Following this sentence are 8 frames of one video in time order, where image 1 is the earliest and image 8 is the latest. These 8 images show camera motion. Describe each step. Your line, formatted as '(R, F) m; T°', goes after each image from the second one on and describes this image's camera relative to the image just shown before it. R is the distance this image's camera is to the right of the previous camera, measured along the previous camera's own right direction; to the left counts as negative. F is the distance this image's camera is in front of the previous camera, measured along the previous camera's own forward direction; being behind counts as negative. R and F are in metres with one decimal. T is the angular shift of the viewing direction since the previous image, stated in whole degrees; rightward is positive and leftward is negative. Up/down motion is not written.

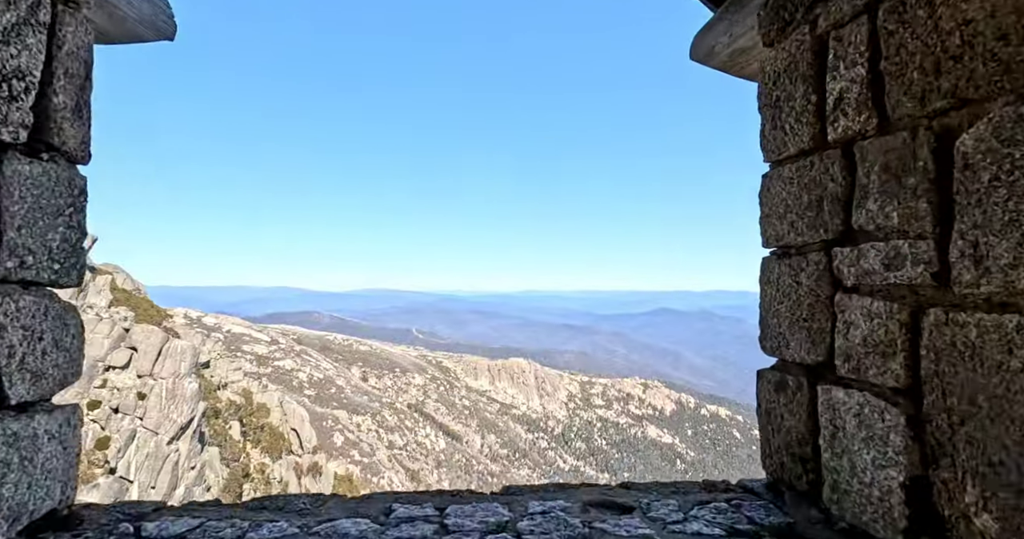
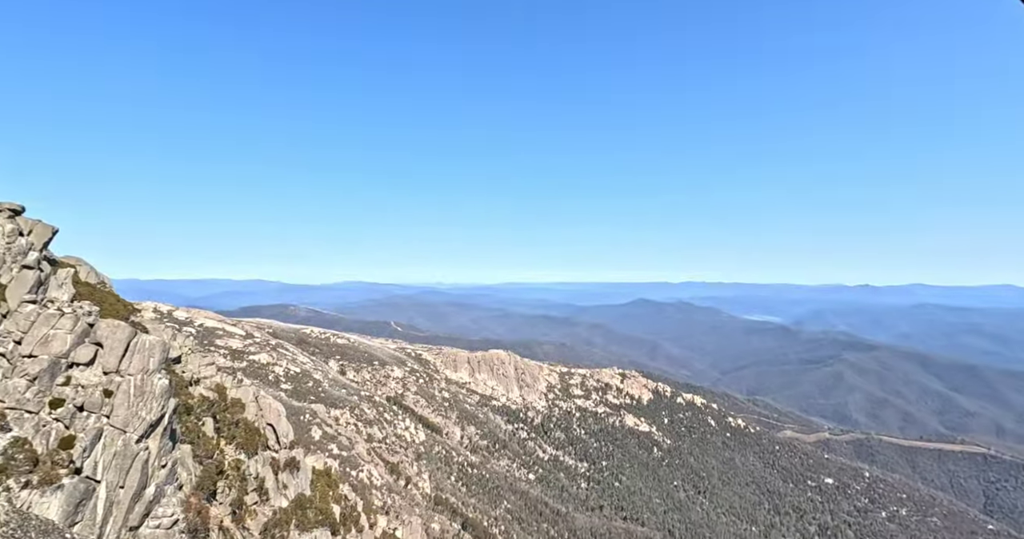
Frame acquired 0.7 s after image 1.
(-0.2, +2.0) m; +2°
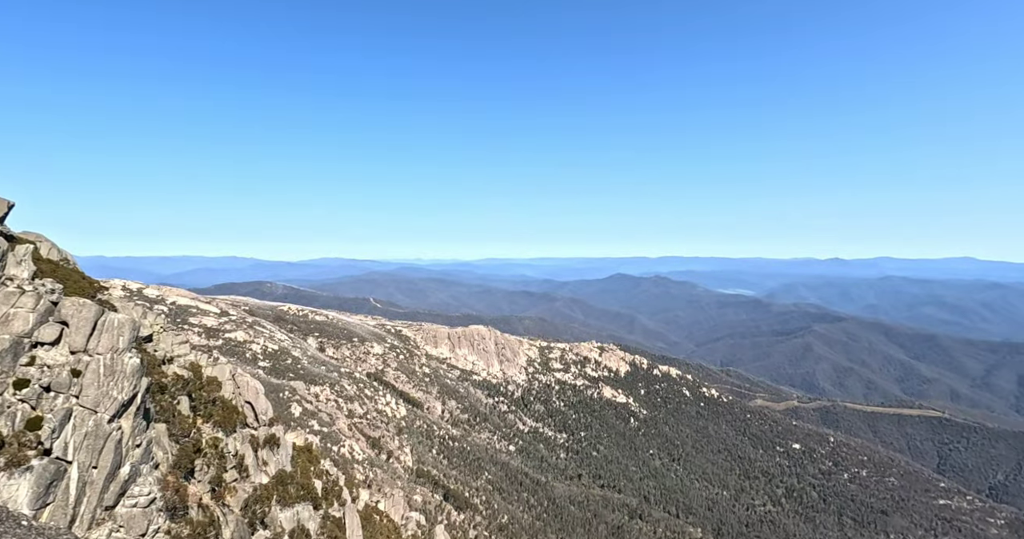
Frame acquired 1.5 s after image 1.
(+0.5, +1.0) m; +2°
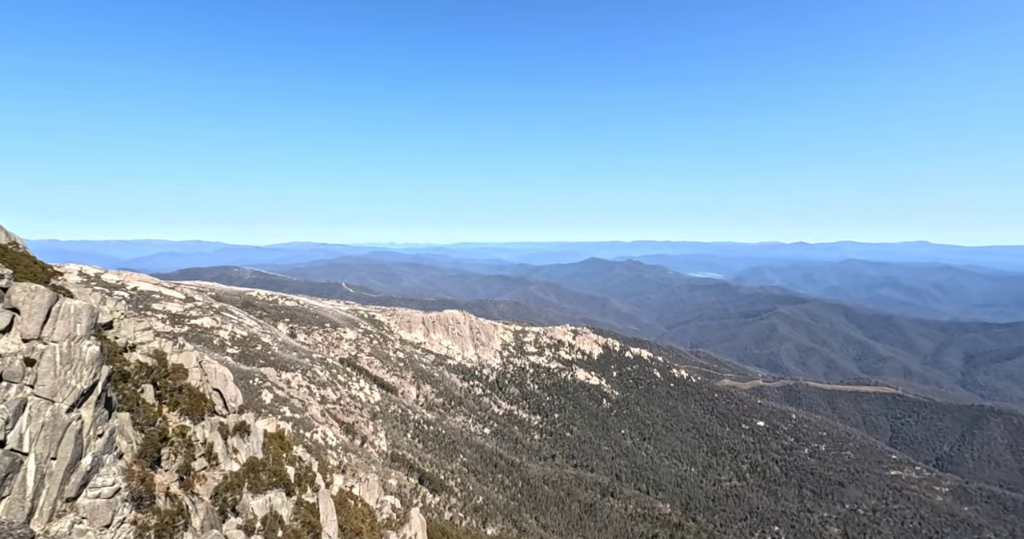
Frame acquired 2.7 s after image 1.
(+0.5, +1.5) m; +2°
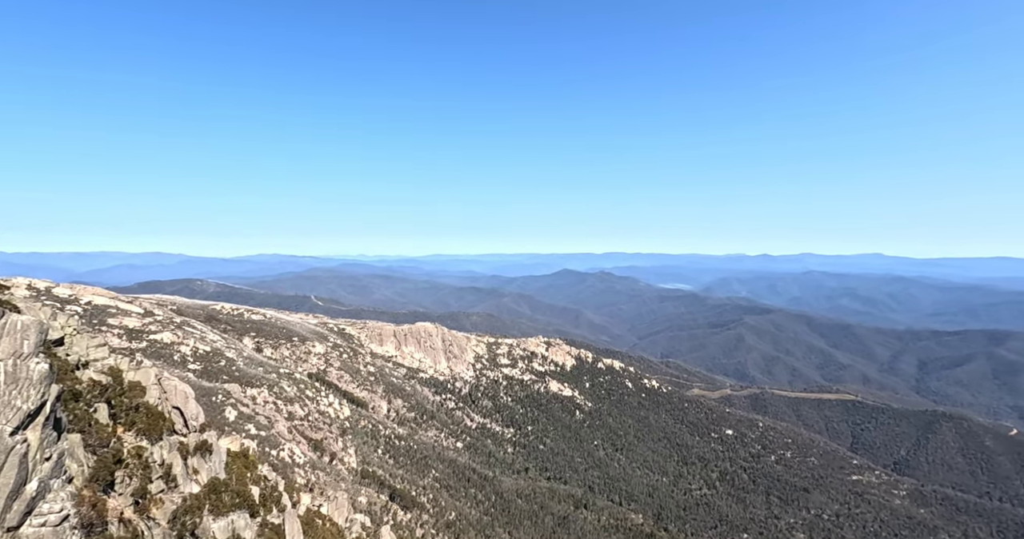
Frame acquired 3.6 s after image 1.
(+0.2, +3.0) m; +3°
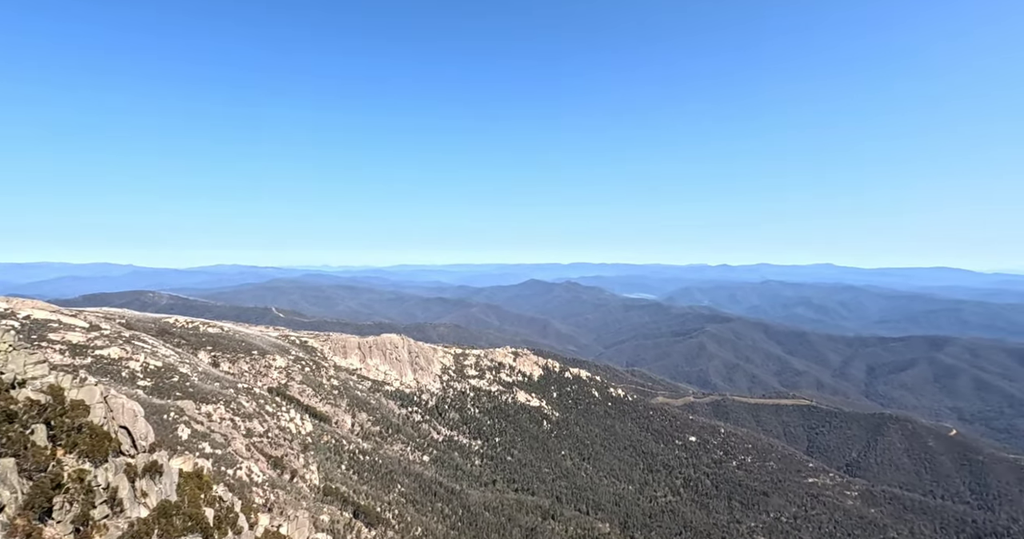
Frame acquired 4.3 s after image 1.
(+0.4, +4.0) m; +3°
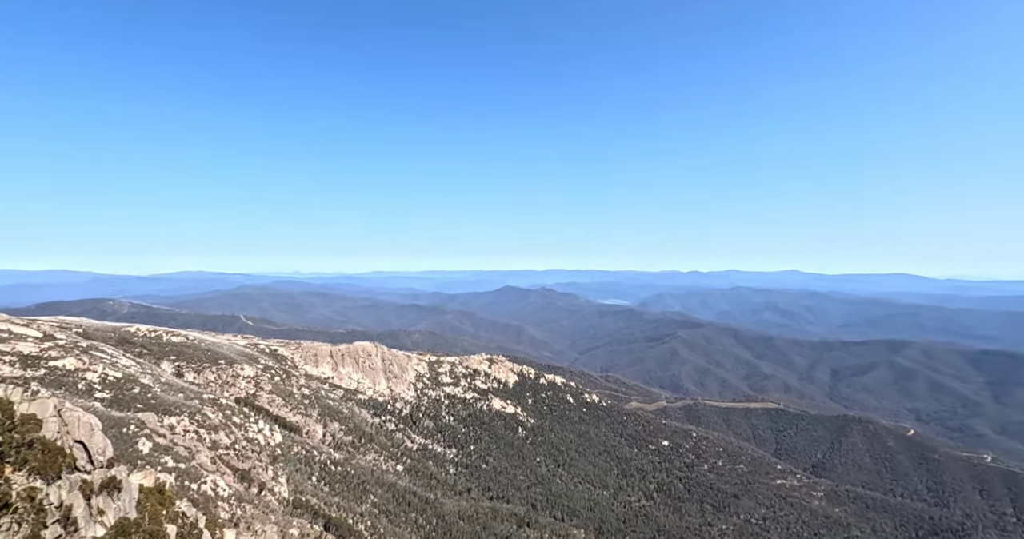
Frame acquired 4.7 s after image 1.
(+0.3, +3.3) m; +2°
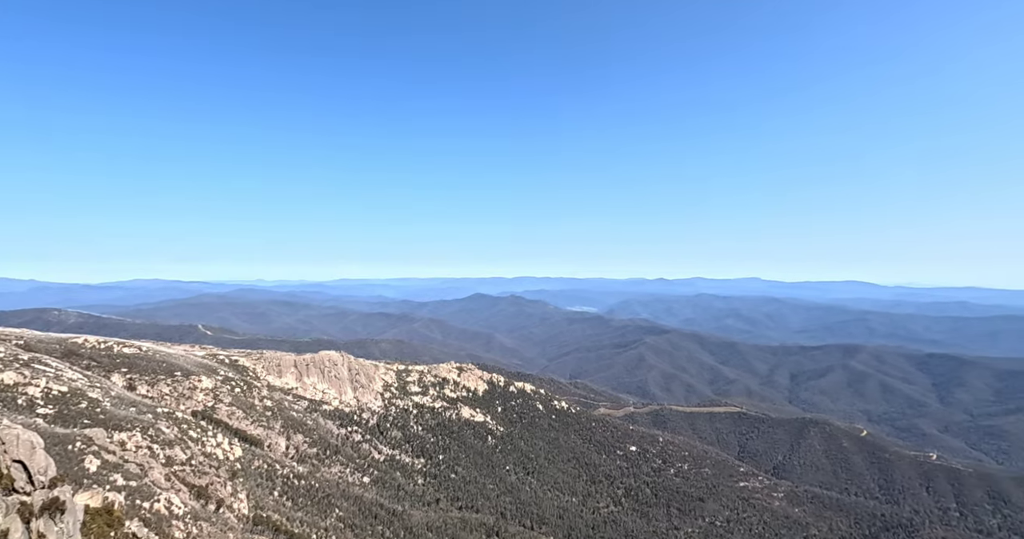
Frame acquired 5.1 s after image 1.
(+0.5, +4.5) m; +3°
